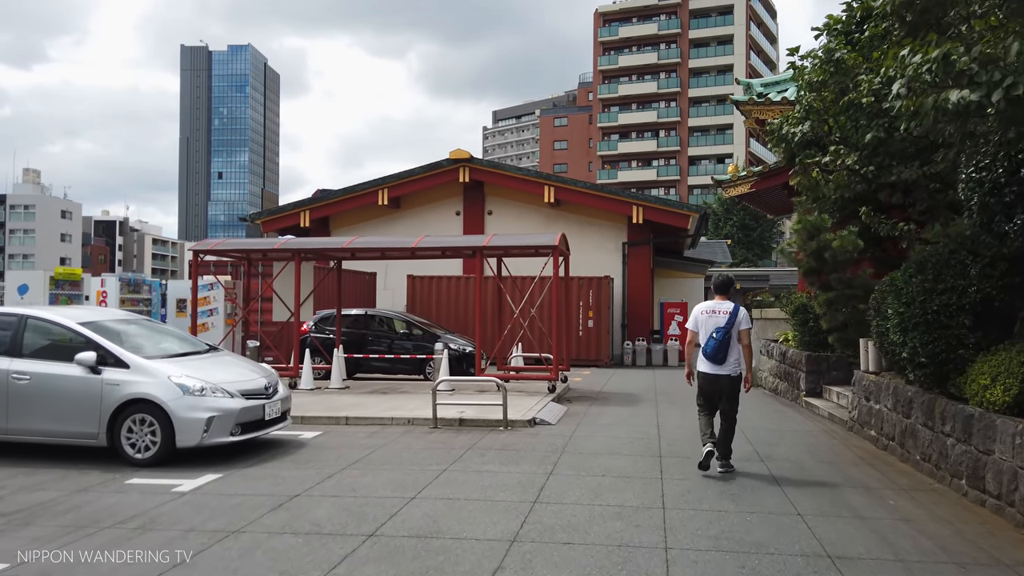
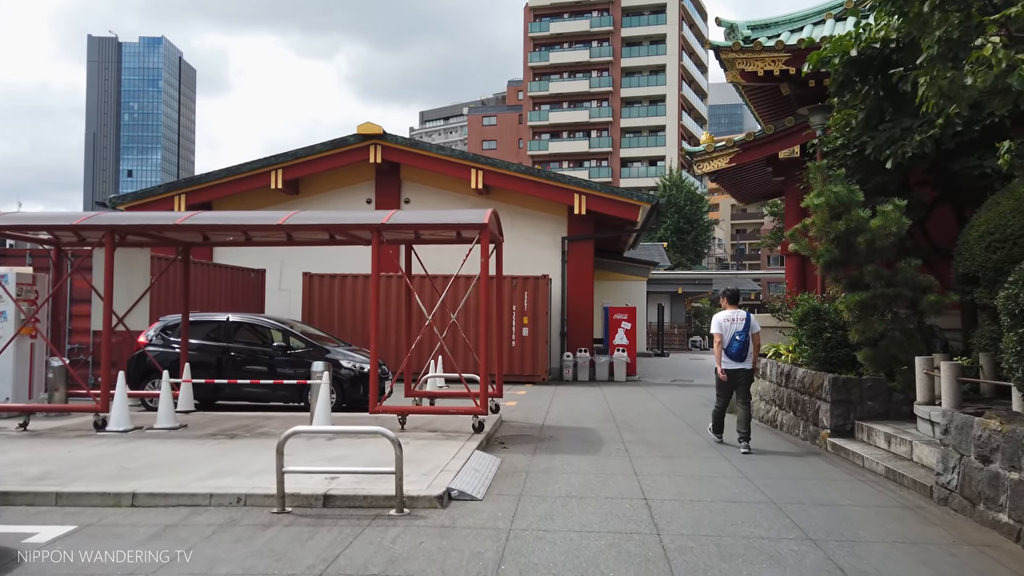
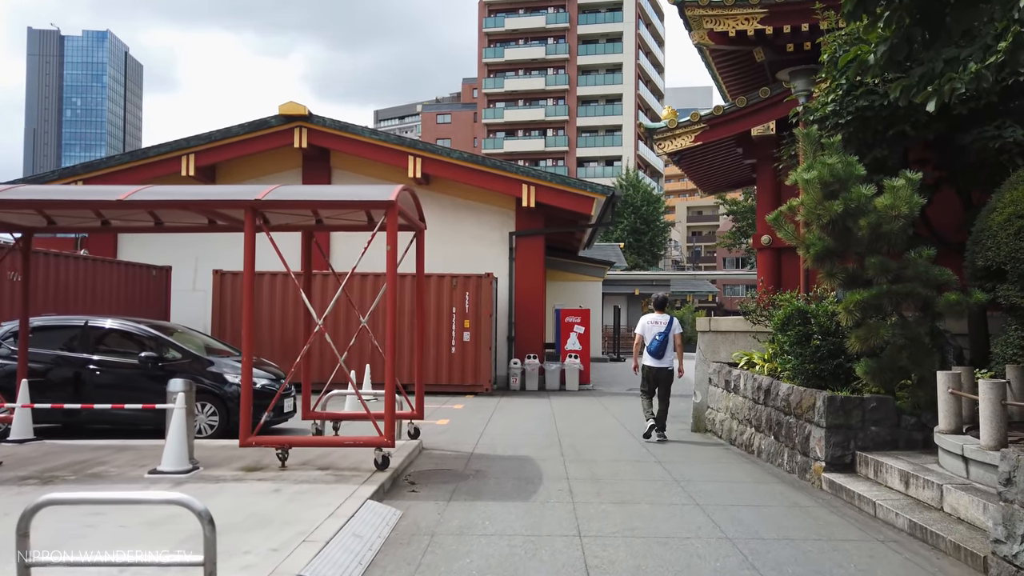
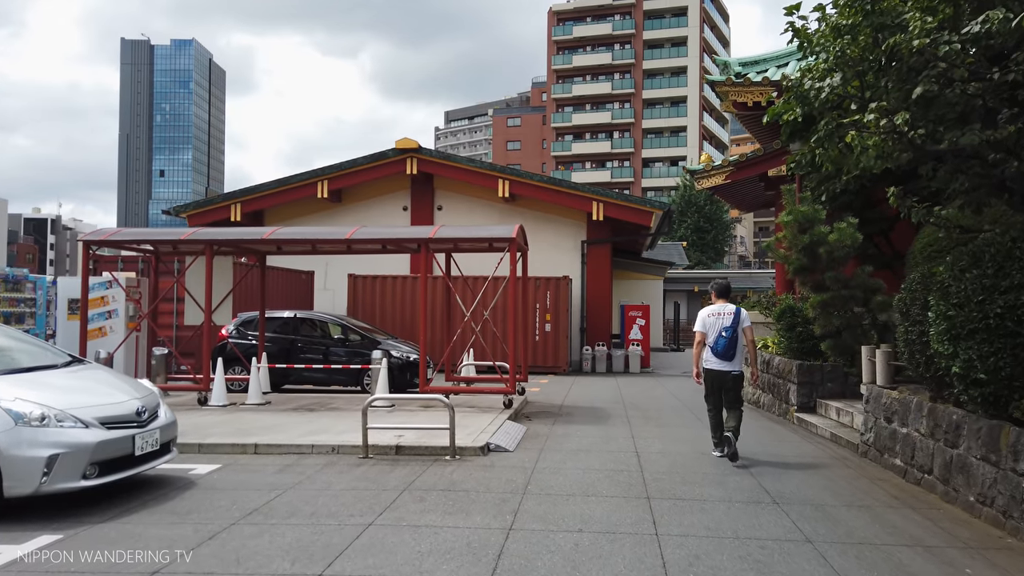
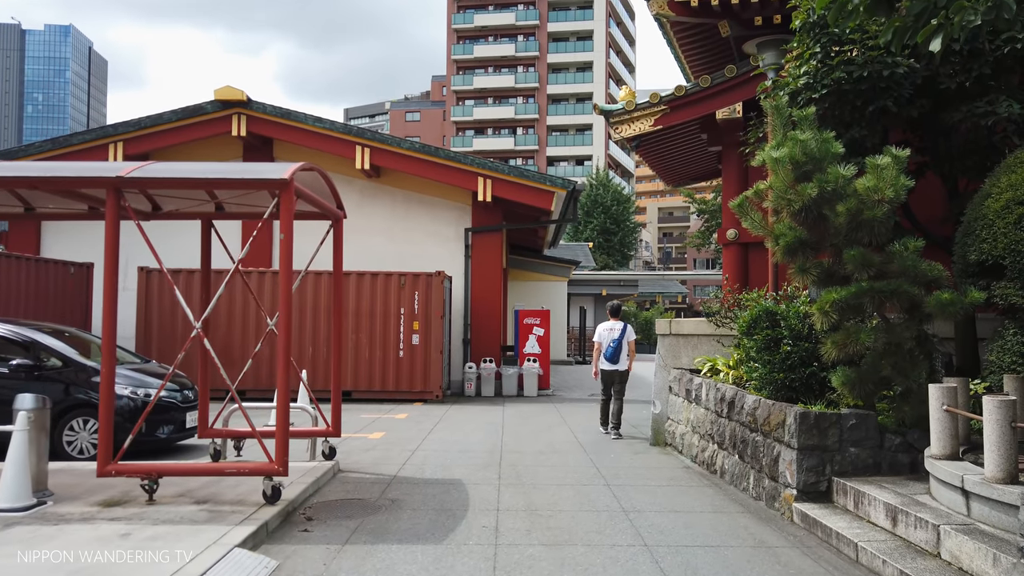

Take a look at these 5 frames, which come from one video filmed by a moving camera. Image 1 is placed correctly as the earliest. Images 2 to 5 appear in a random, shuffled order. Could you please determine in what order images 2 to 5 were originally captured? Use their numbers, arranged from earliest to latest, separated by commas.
4, 2, 3, 5
